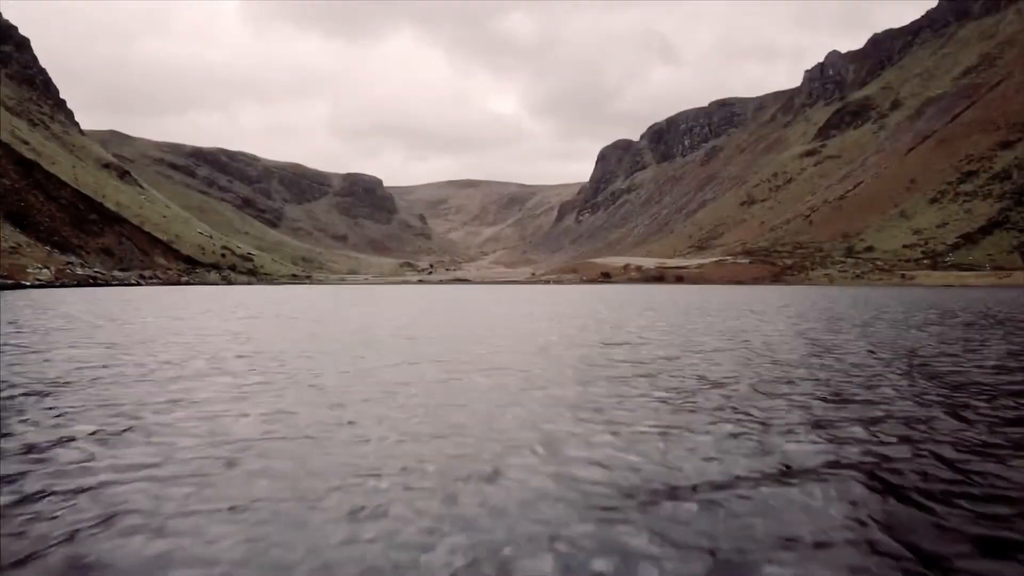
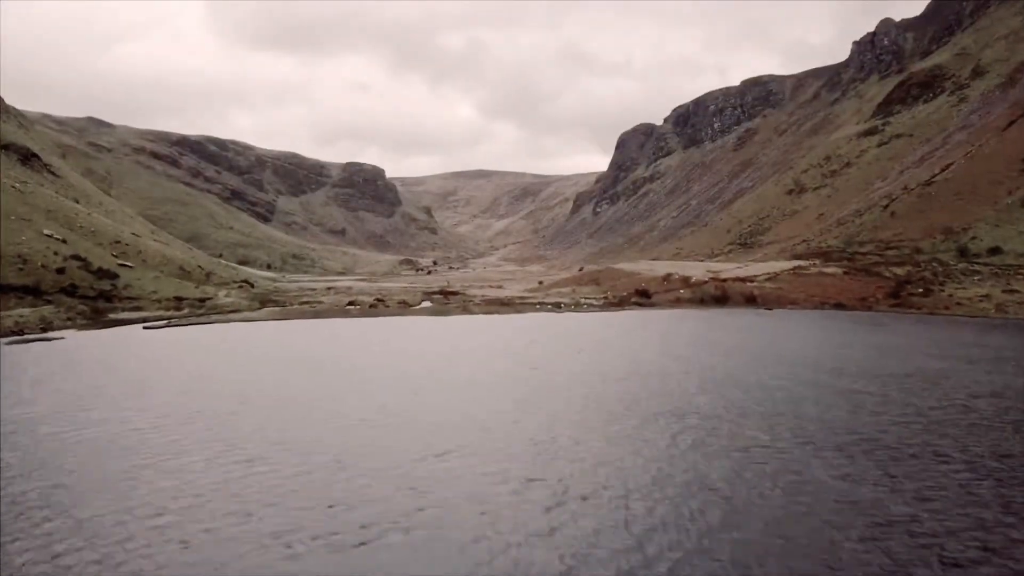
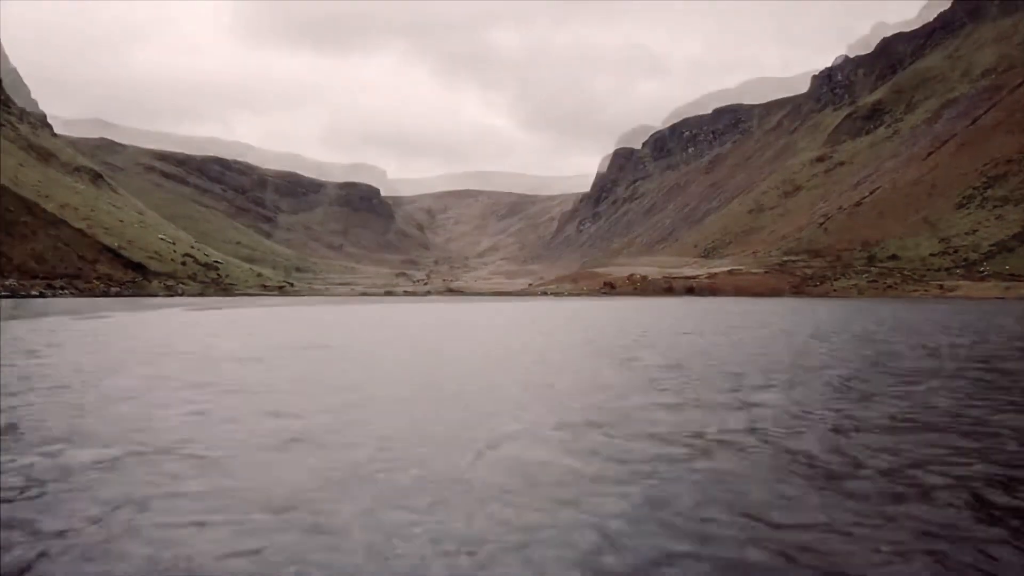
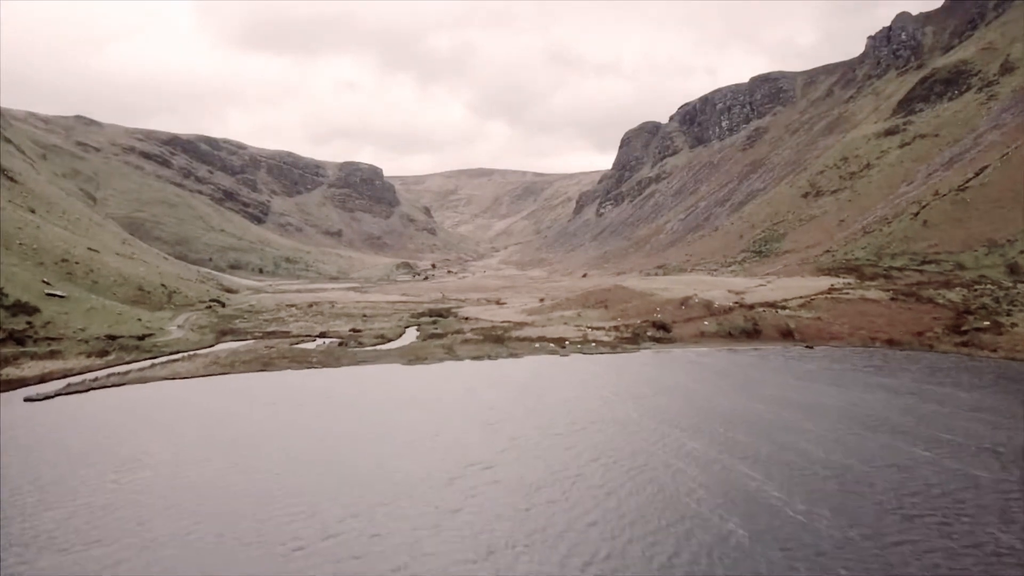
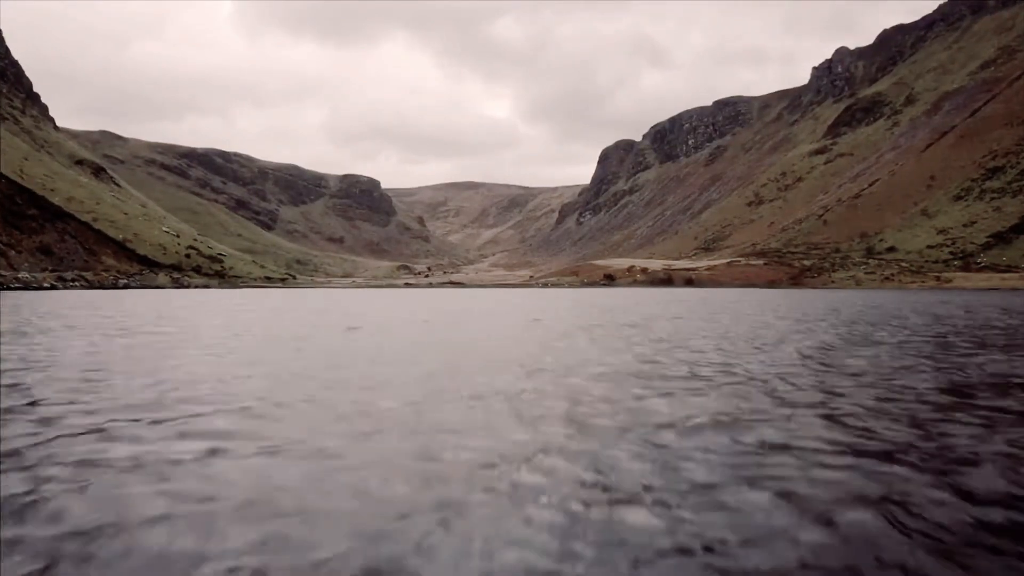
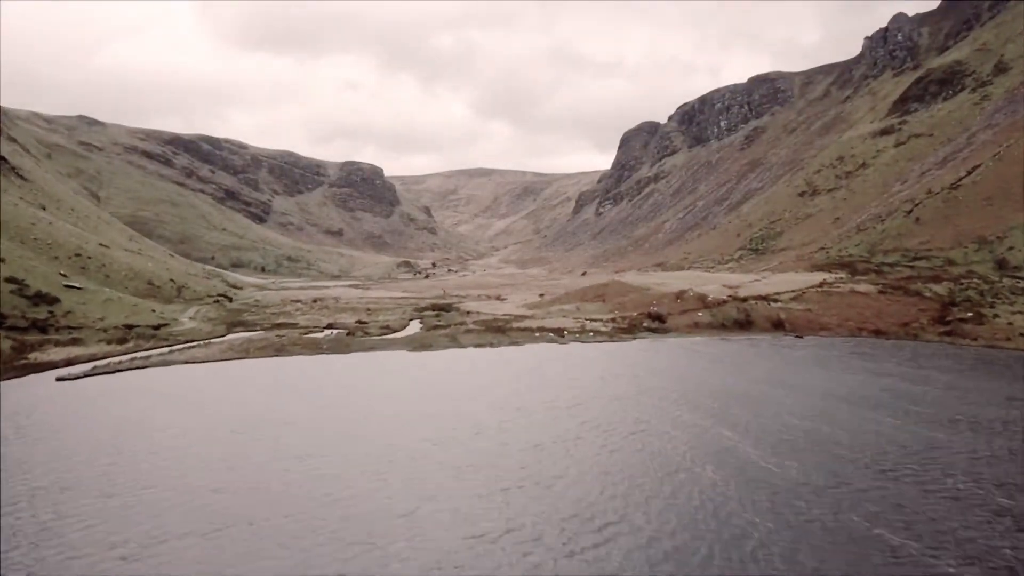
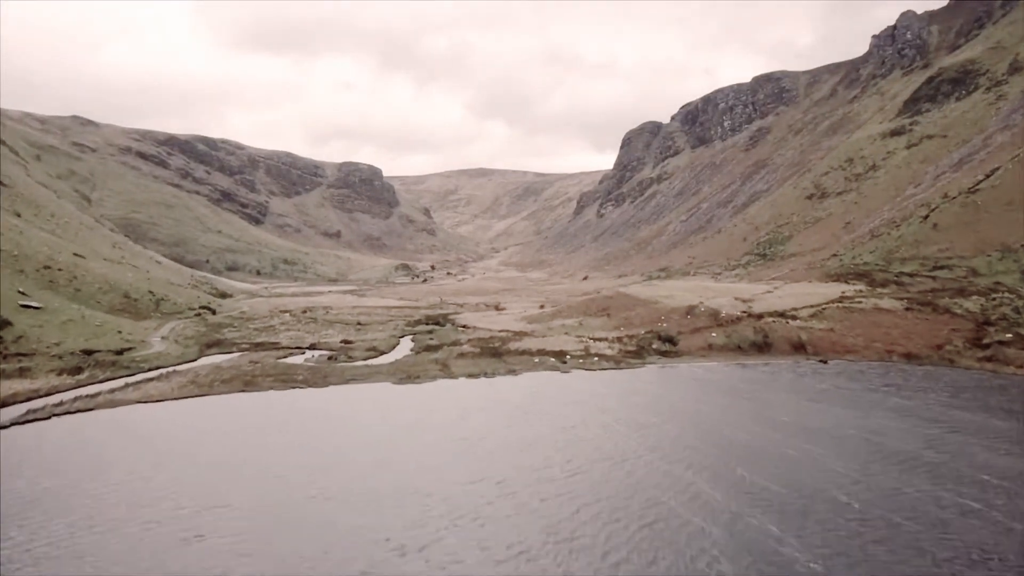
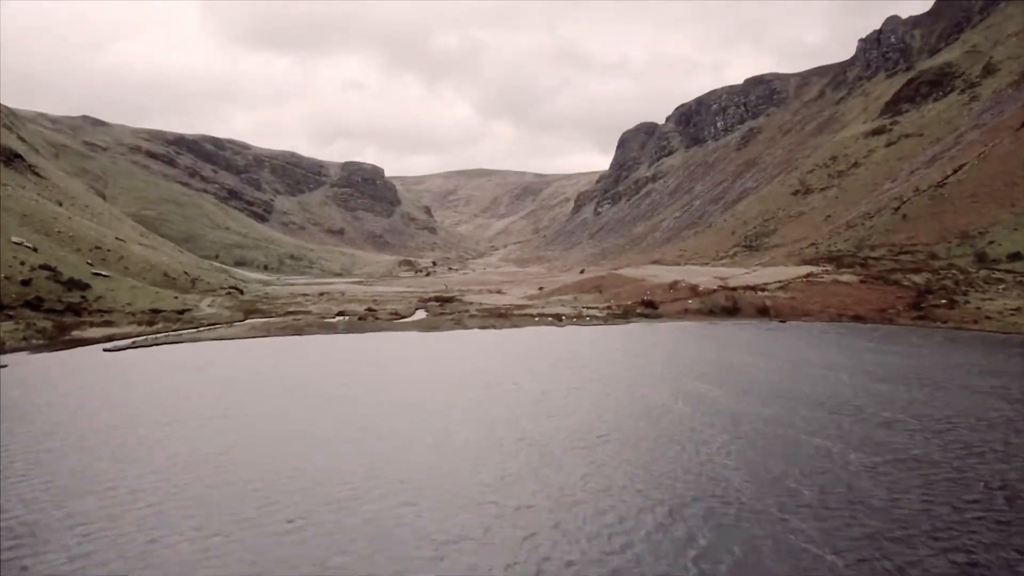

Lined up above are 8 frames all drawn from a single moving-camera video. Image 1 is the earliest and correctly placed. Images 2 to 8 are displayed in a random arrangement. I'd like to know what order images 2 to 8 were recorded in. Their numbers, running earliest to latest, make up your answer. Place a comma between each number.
5, 3, 2, 8, 6, 4, 7
